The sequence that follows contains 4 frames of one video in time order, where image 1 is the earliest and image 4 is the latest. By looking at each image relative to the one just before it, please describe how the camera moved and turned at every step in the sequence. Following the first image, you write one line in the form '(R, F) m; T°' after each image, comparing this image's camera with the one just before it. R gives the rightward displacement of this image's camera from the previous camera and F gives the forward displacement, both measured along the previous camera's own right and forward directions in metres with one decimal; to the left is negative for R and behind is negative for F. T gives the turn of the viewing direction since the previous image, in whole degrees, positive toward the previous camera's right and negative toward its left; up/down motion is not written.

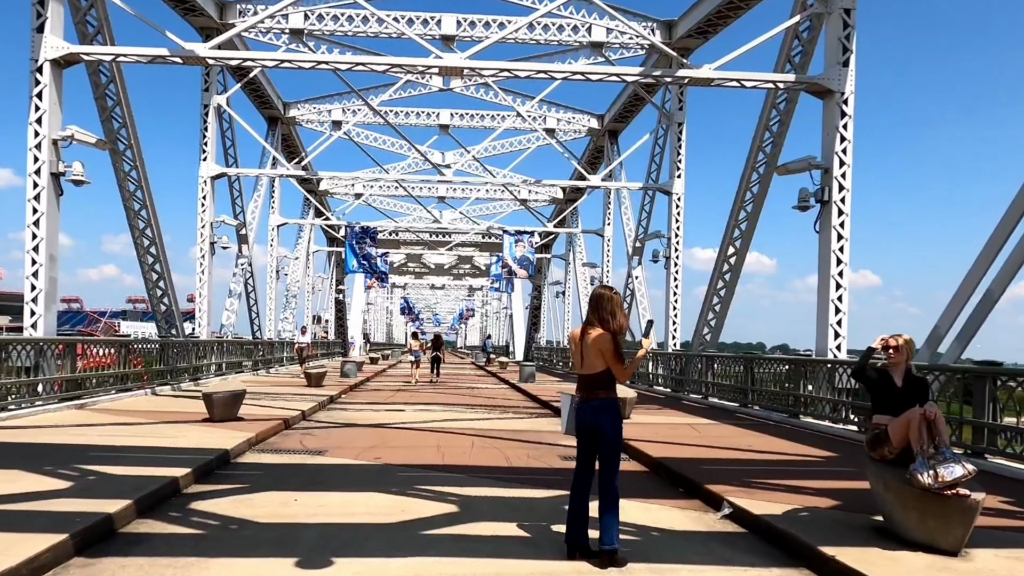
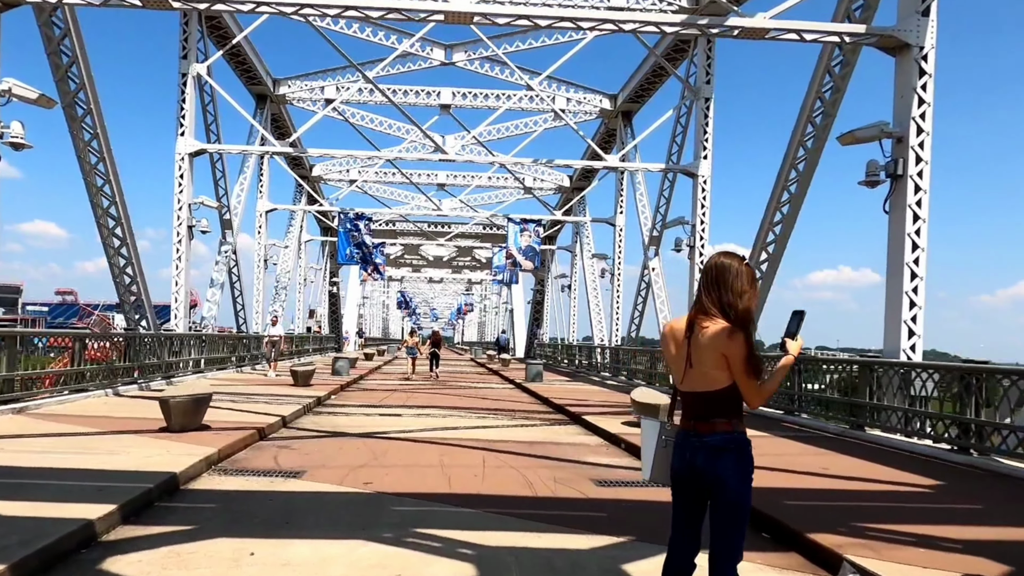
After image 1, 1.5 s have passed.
(-0.3, +2.0) m; 0°
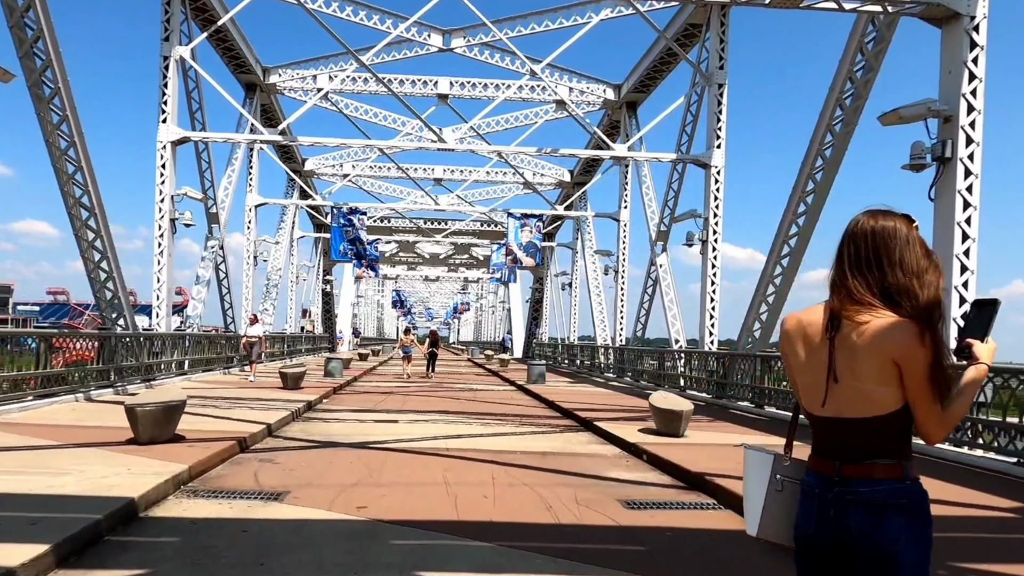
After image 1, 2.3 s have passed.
(-0.2, +1.1) m; 0°
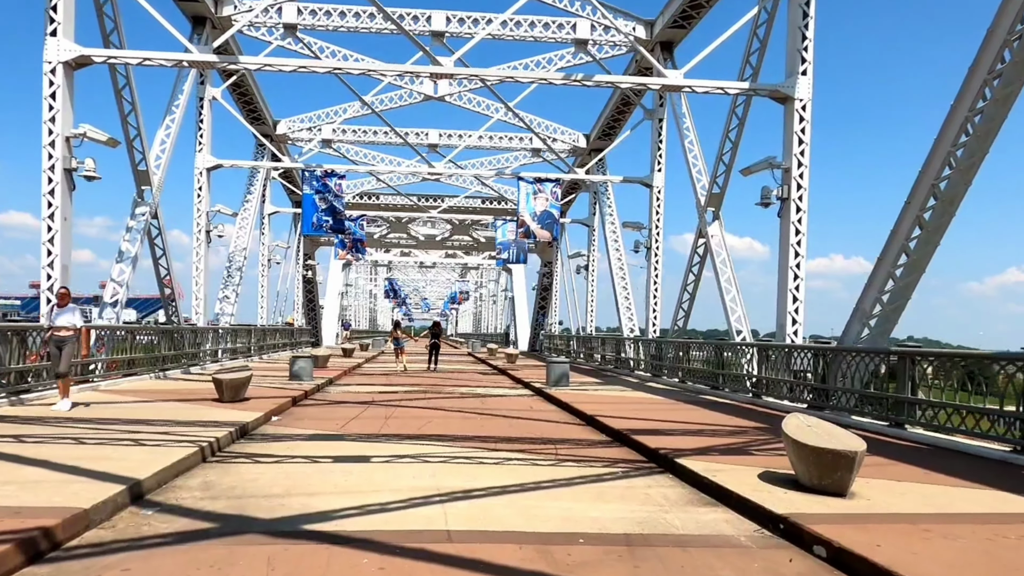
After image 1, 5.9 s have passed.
(-0.4, +4.8) m; 0°
